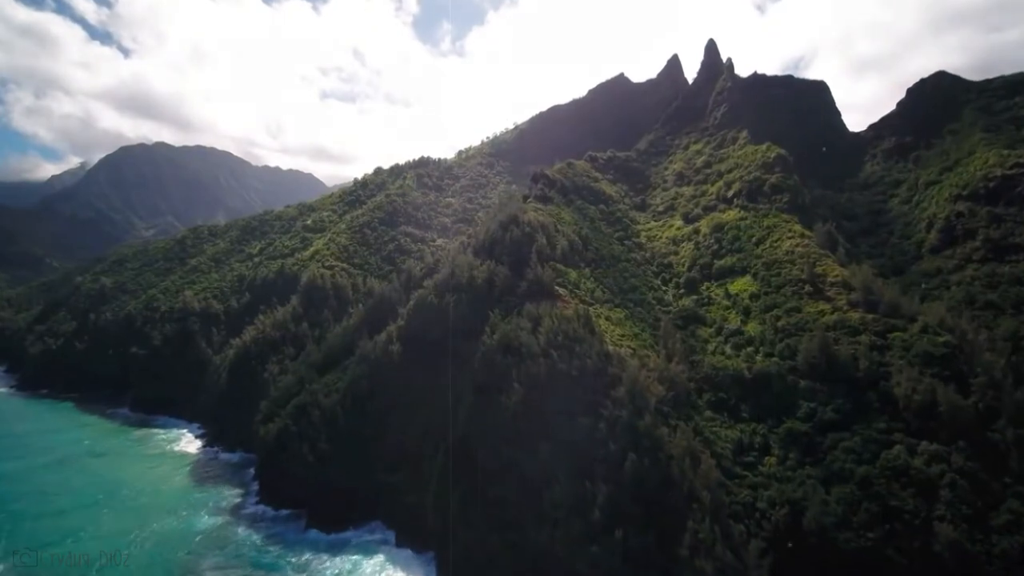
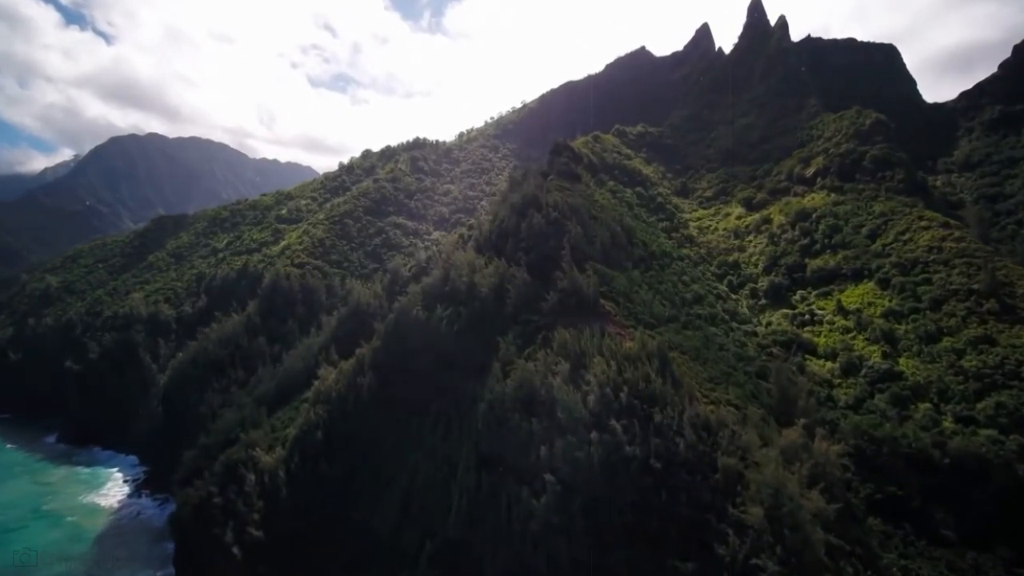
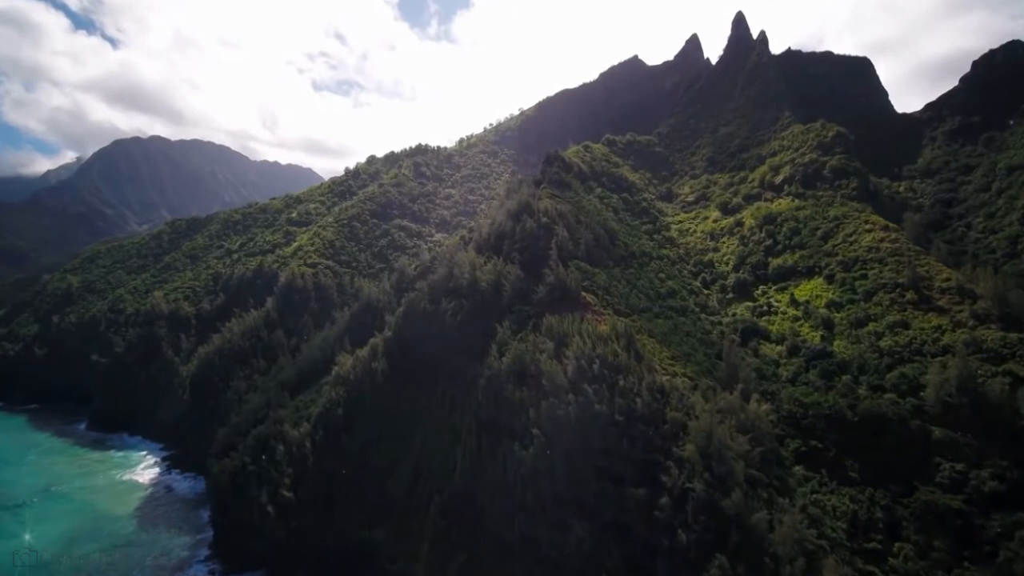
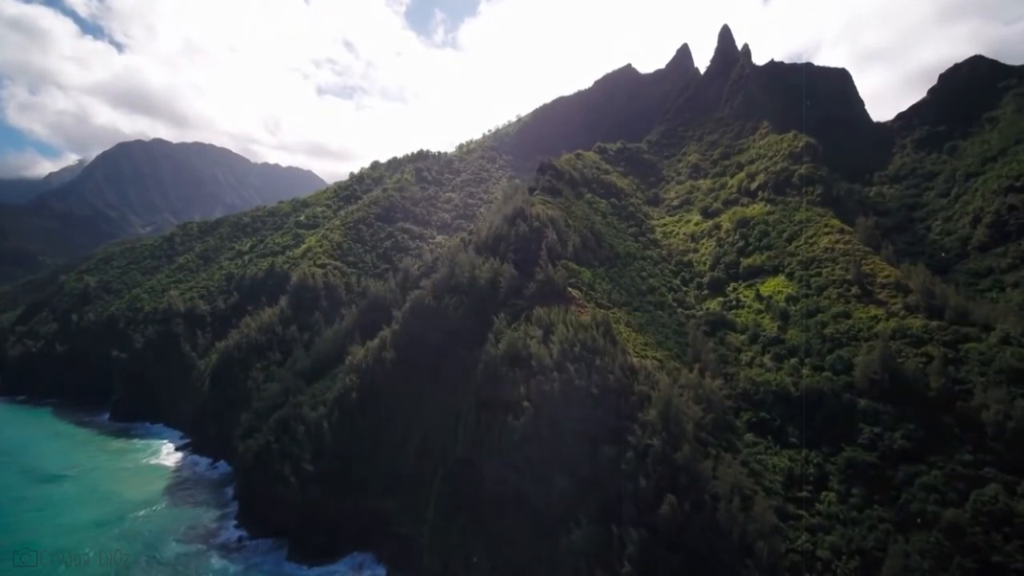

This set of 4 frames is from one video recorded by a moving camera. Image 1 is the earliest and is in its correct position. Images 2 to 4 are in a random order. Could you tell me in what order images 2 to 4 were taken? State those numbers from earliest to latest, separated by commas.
4, 3, 2
